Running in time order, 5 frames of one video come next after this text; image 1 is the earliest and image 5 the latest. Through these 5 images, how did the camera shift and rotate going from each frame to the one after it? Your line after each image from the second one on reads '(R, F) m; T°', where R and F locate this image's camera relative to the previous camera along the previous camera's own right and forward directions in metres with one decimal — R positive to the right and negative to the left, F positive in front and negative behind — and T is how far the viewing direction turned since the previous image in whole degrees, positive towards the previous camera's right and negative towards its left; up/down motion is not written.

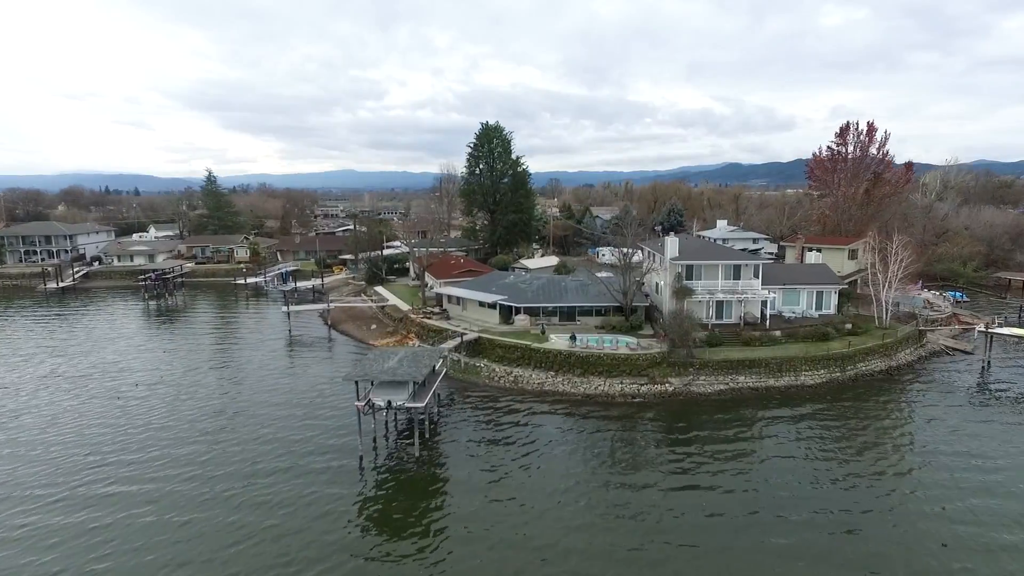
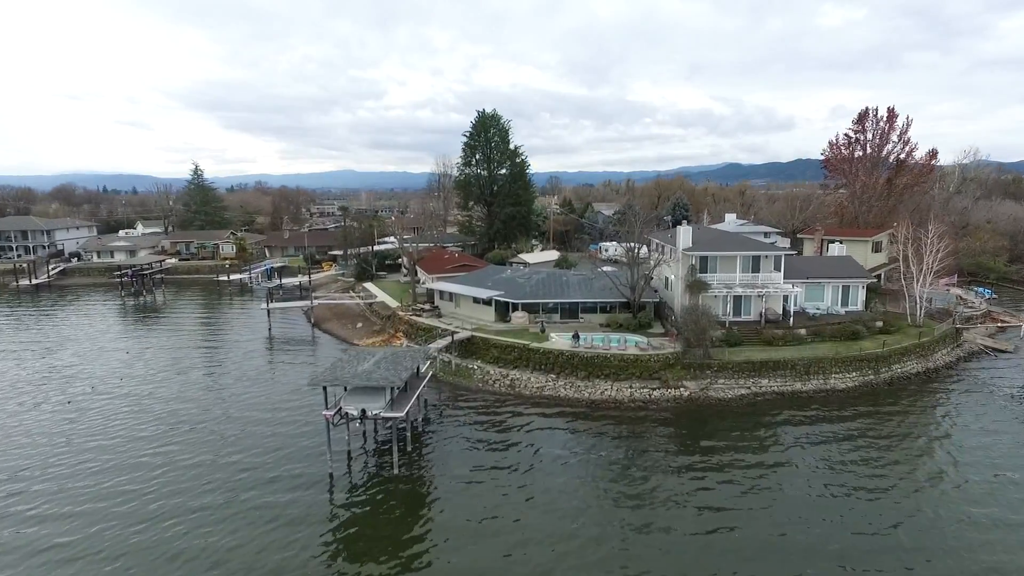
(+0.2, +4.4) m; 0°
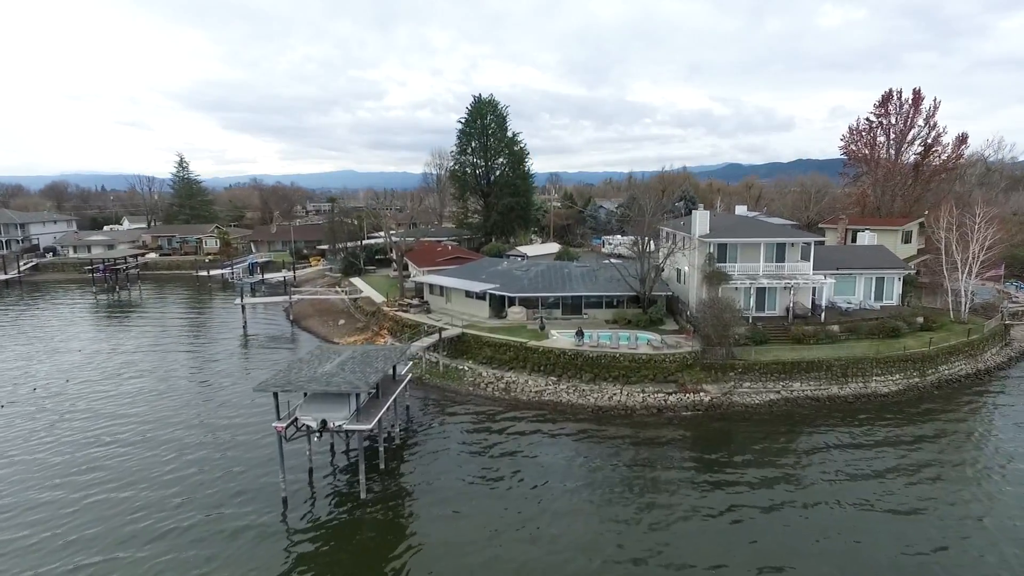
(+0.2, +4.7) m; 0°
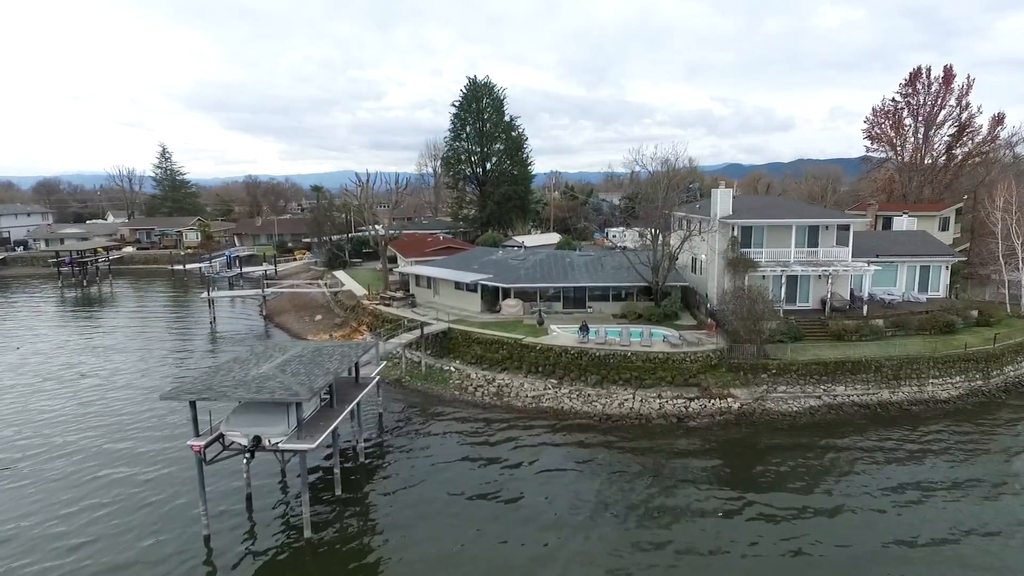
(+0.3, +5.0) m; 0°
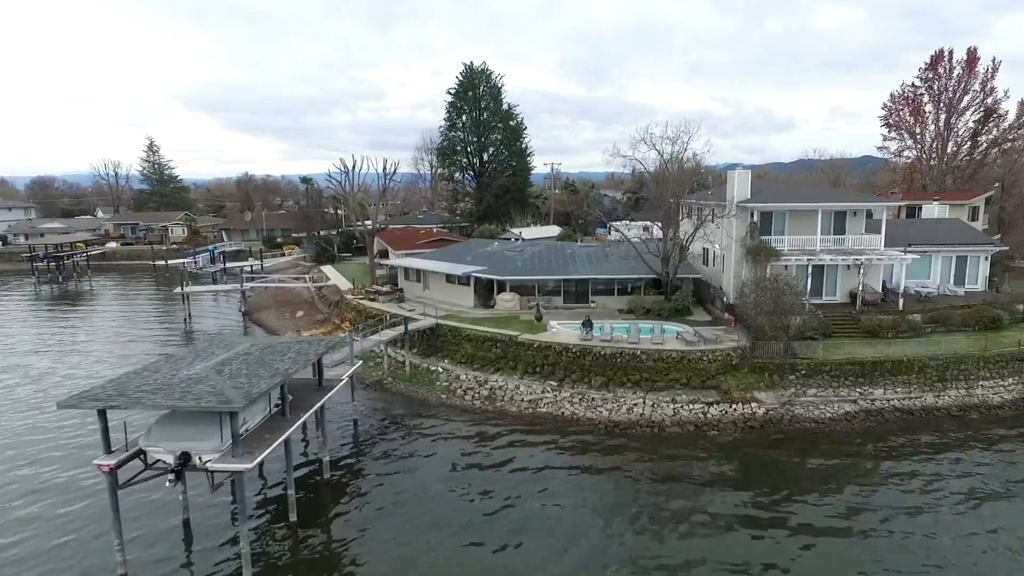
(+0.2, +3.3) m; 0°
